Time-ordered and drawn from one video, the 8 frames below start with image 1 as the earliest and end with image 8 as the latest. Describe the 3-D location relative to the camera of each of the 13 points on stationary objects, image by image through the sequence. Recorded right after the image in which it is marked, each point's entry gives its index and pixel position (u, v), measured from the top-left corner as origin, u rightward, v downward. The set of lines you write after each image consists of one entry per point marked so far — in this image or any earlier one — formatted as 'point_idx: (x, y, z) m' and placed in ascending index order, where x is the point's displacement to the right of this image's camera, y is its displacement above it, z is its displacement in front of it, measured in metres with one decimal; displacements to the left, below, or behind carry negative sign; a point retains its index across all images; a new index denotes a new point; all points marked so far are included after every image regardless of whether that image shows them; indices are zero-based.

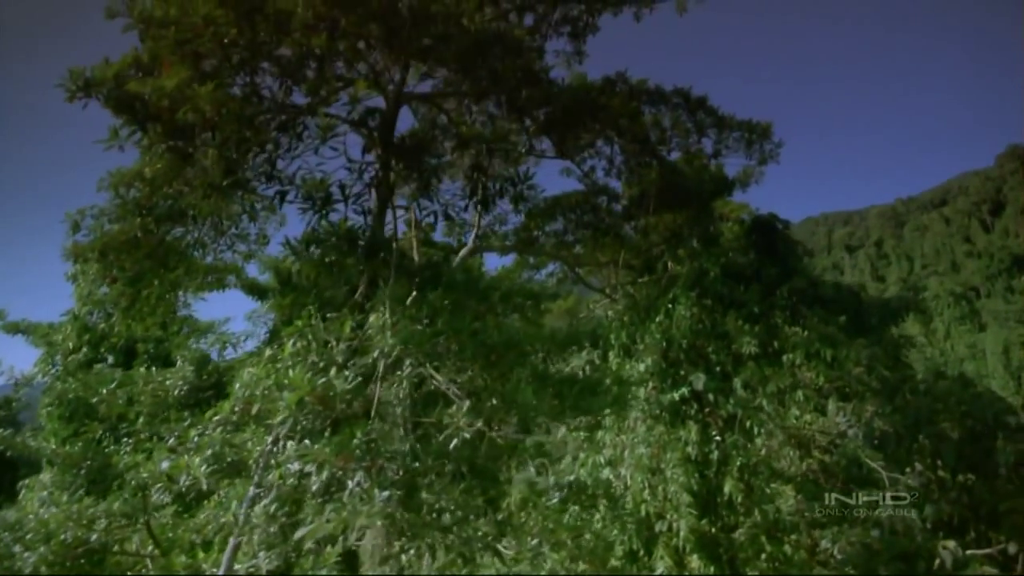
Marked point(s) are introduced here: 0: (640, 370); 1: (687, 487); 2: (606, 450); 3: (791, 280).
0: (+0.9, -0.6, +3.7) m
1: (+1.1, -1.2, +3.3) m
2: (+0.7, -1.0, +3.5) m
3: (+2.0, 0.0, +4.0) m
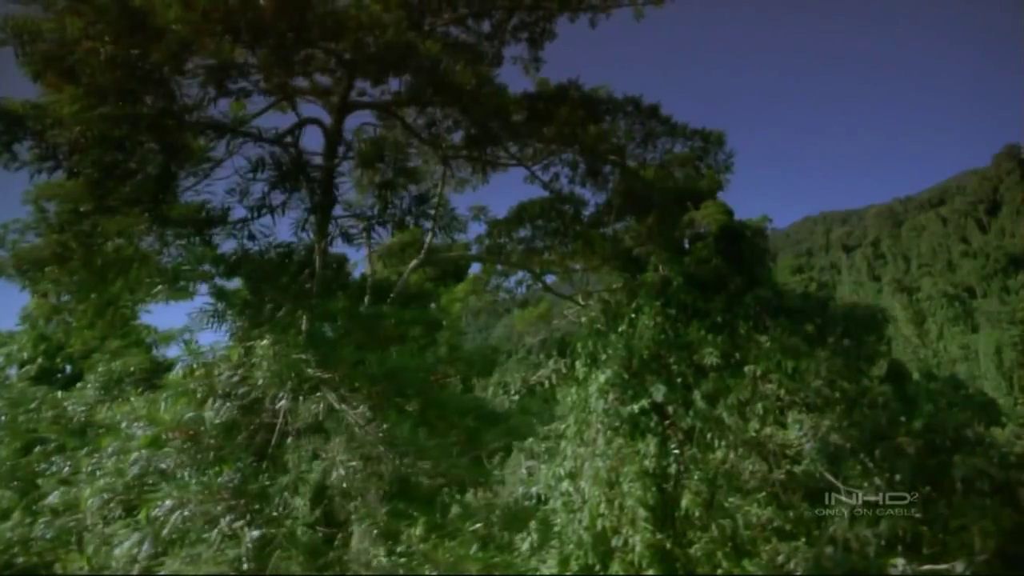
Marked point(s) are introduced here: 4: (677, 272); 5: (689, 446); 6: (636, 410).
0: (+0.6, -0.6, +3.6) m
1: (+0.8, -1.3, +3.2) m
2: (+0.4, -1.1, +3.5) m
3: (+1.7, 0.0, +3.9) m
4: (+1.2, +0.1, +4.1) m
5: (+1.2, -1.0, +3.5) m
6: (+0.8, -0.8, +3.5) m
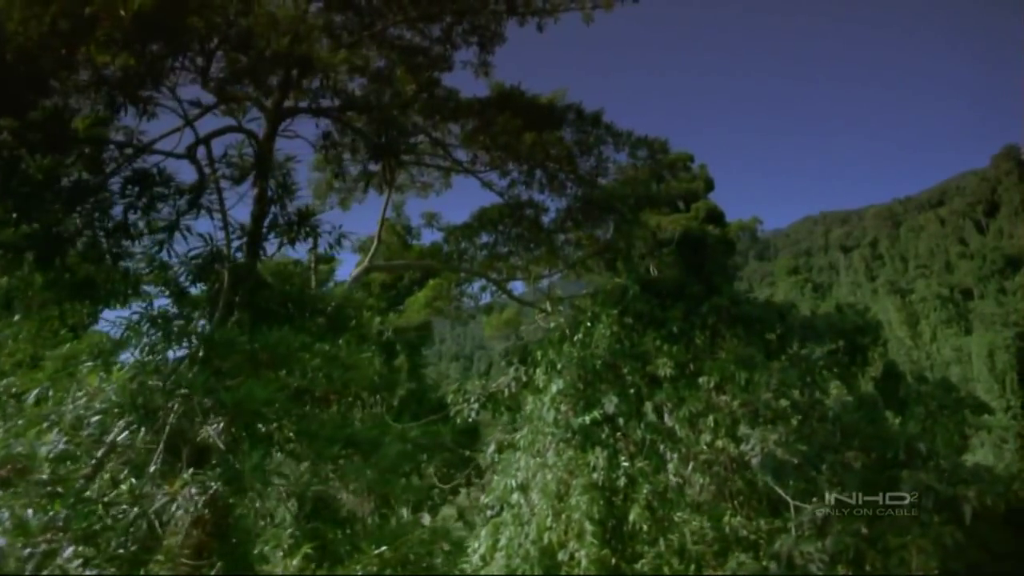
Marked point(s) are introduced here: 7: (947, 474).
0: (+0.3, -0.7, +3.6) m
1: (+0.5, -1.3, +3.2) m
2: (+0.1, -1.2, +3.4) m
3: (+1.4, -0.1, +3.9) m
4: (+0.9, 0.0, +4.0) m
5: (+0.8, -1.1, +3.4) m
6: (+0.5, -0.8, +3.4) m
7: (+2.4, -1.0, +3.0) m
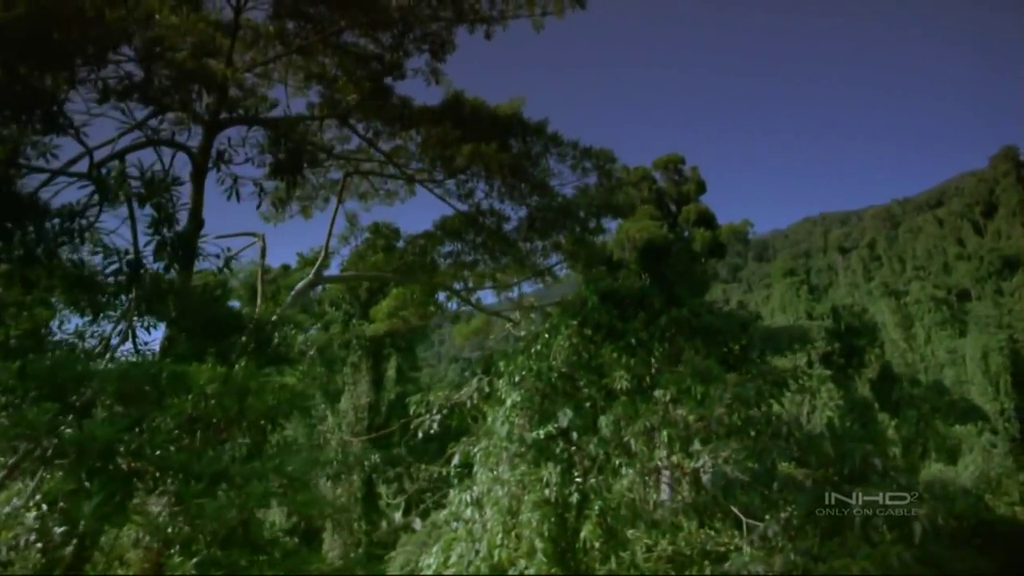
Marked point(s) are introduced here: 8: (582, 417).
0: (0.0, -0.8, +3.5) m
1: (+0.2, -1.4, +3.1) m
2: (-0.2, -1.2, +3.4) m
3: (+1.1, -0.2, +3.8) m
4: (+0.6, 0.0, +3.9) m
5: (+0.5, -1.2, +3.4) m
6: (+0.2, -0.9, +3.4) m
7: (+2.1, -1.1, +3.0) m
8: (+0.4, -0.8, +3.5) m
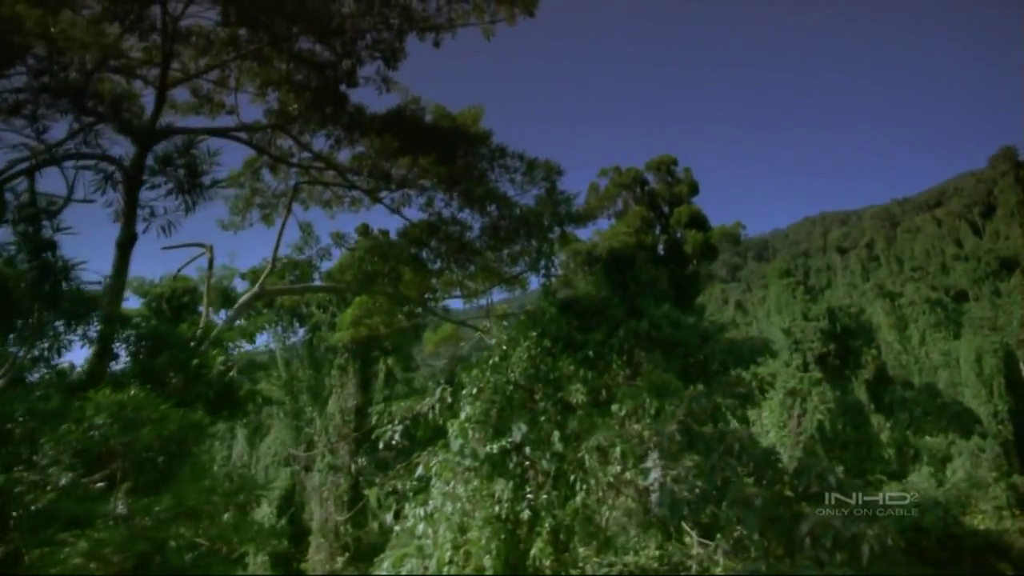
0: (-0.3, -0.8, +3.5) m
1: (-0.1, -1.5, +3.1) m
2: (-0.5, -1.3, +3.3) m
3: (+0.8, -0.2, +3.7) m
4: (+0.3, -0.1, +3.9) m
5: (+0.2, -1.2, +3.3) m
6: (-0.1, -1.0, +3.3) m
7: (+1.8, -1.2, +2.9) m
8: (+0.2, -0.9, +3.4) m
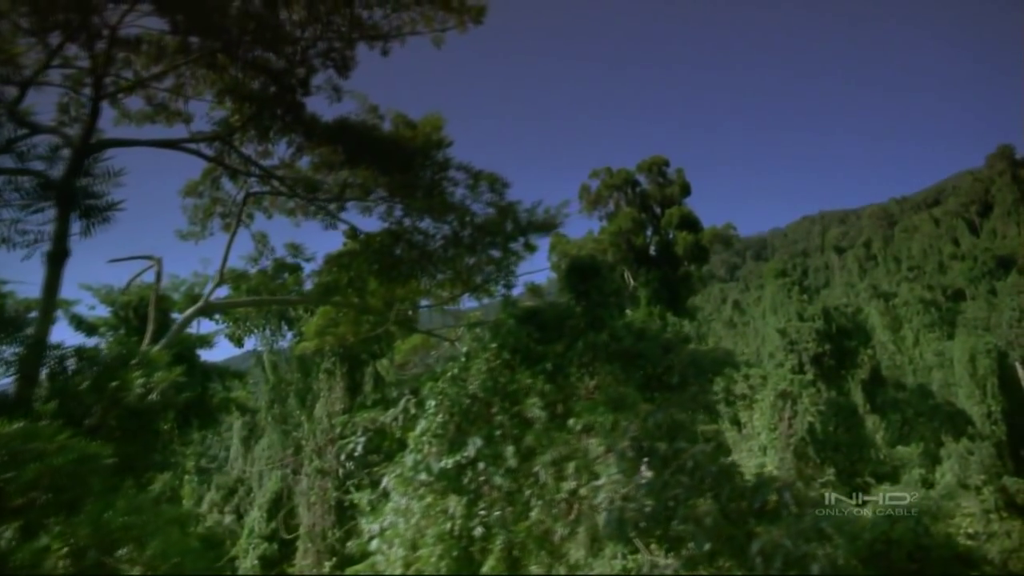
0: (-0.6, -0.9, +3.4) m
1: (-0.4, -1.6, +3.0) m
2: (-0.8, -1.4, +3.2) m
3: (+0.5, -0.3, +3.7) m
4: (0.0, -0.2, +3.8) m
5: (0.0, -1.3, +3.3) m
6: (-0.4, -1.1, +3.3) m
7: (+1.5, -1.3, +2.9) m
8: (-0.1, -1.0, +3.4) m
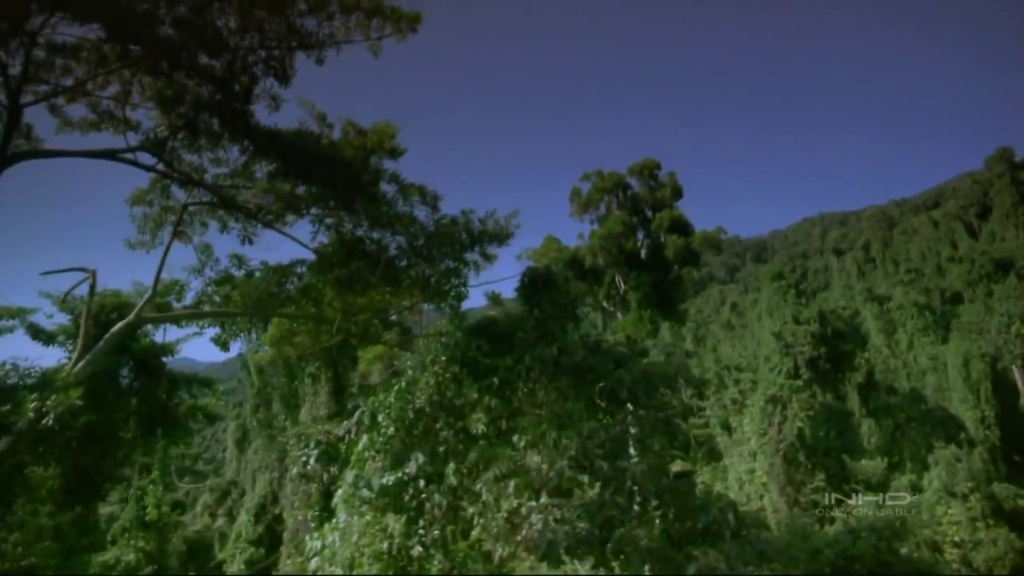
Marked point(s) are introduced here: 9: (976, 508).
0: (-0.9, -1.0, +3.3) m
1: (-0.8, -1.6, +2.9) m
2: (-1.1, -1.5, +3.2) m
3: (+0.2, -0.4, +3.6) m
4: (-0.3, -0.3, +3.8) m
5: (-0.4, -1.4, +3.2) m
6: (-0.7, -1.1, +3.2) m
7: (+1.2, -1.3, +2.8) m
8: (-0.5, -1.1, +3.3) m
9: (+6.1, -2.8, +7.0) m
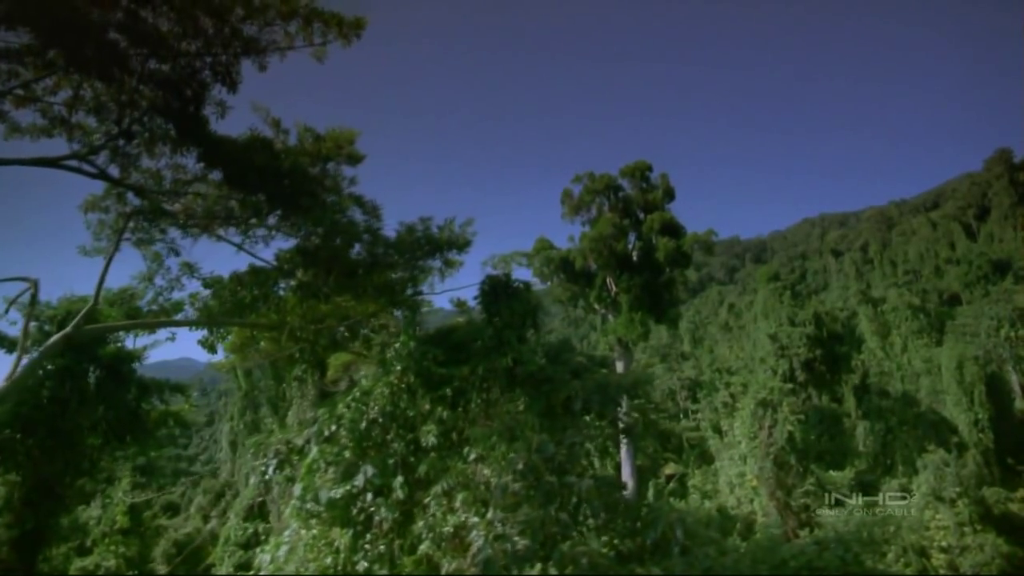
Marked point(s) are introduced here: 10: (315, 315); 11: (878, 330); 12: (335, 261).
0: (-1.2, -1.0, +3.3) m
1: (-1.0, -1.7, +2.9) m
2: (-1.4, -1.5, +3.1) m
3: (-0.1, -0.4, +3.6) m
4: (-0.6, -0.3, +3.7) m
5: (-0.7, -1.4, +3.1) m
6: (-1.0, -1.2, +3.1) m
7: (+0.9, -1.4, +2.7) m
8: (-0.8, -1.1, +3.2) m
9: (+5.8, -2.9, +7.0) m
10: (-1.7, -0.2, +4.4) m
11: (+7.7, -0.9, +11.4) m
12: (-1.4, +0.2, +4.3) m
